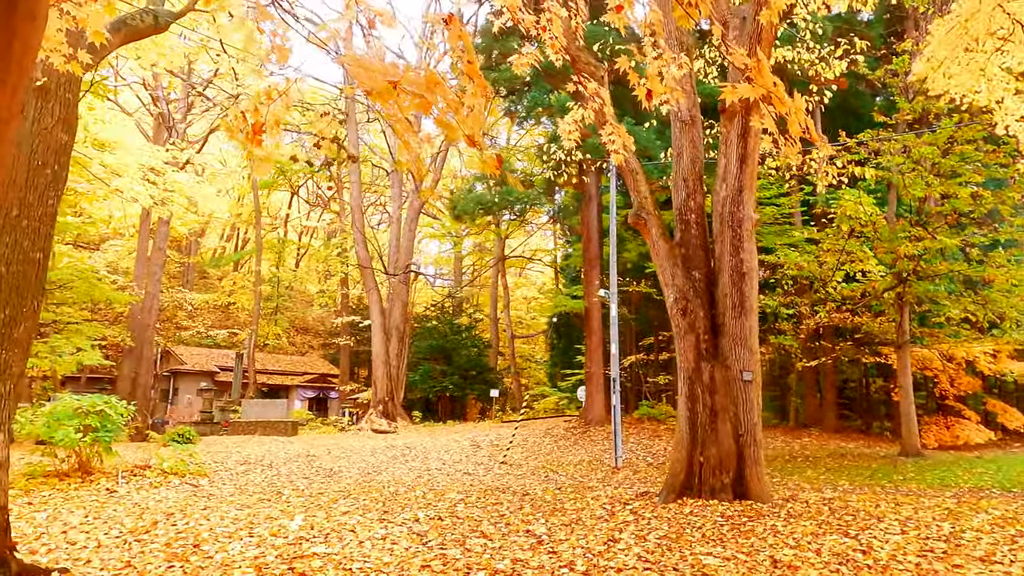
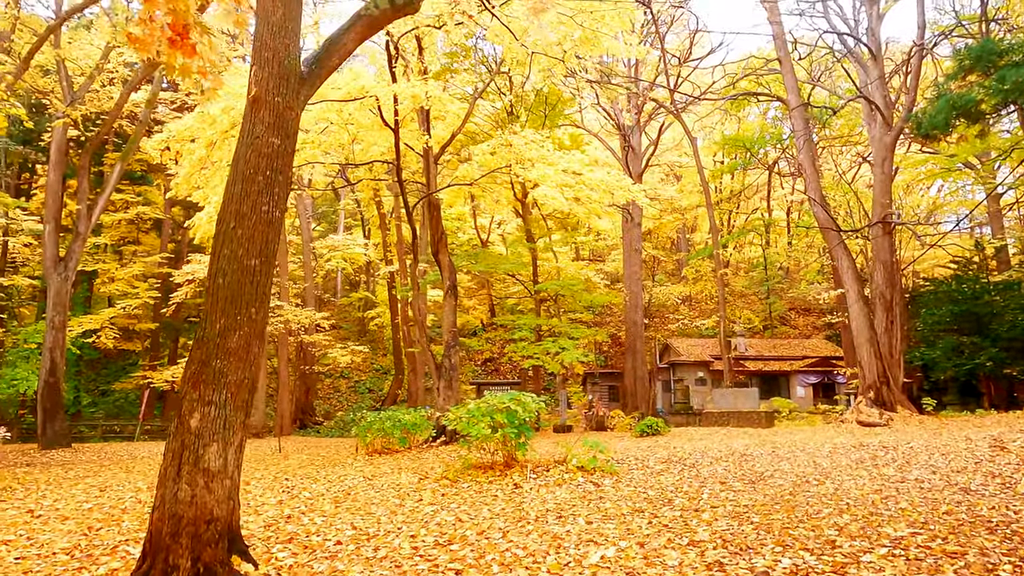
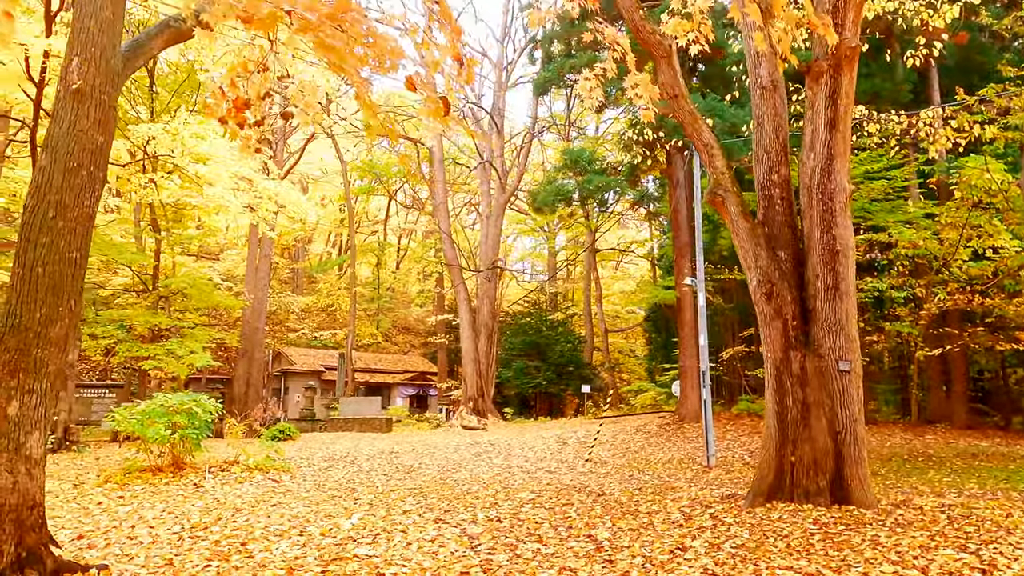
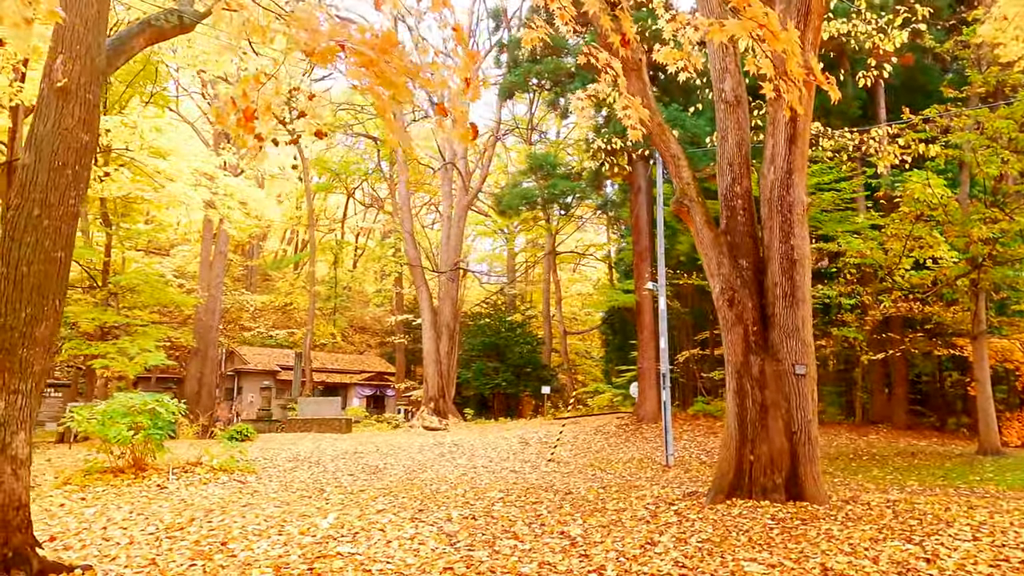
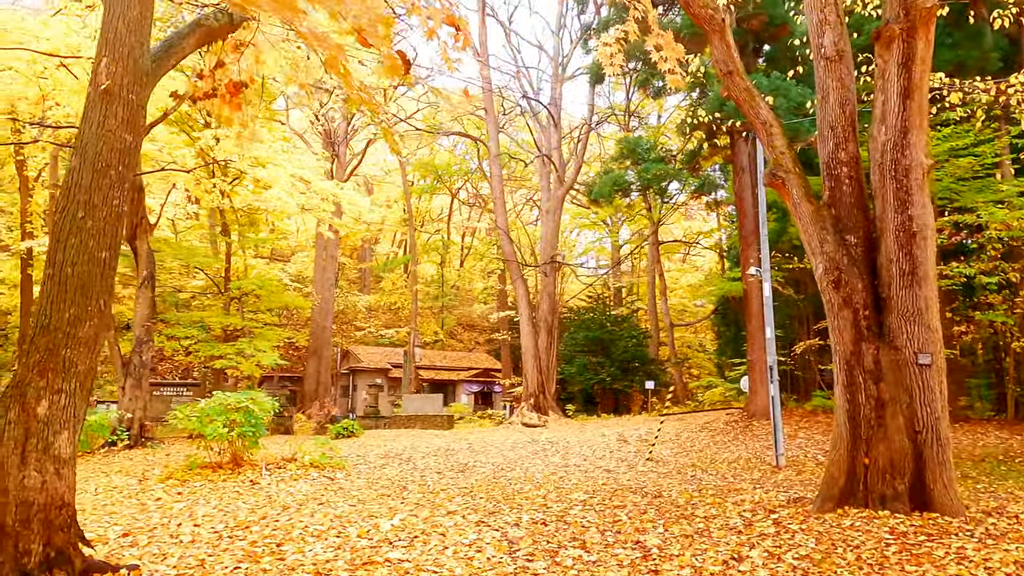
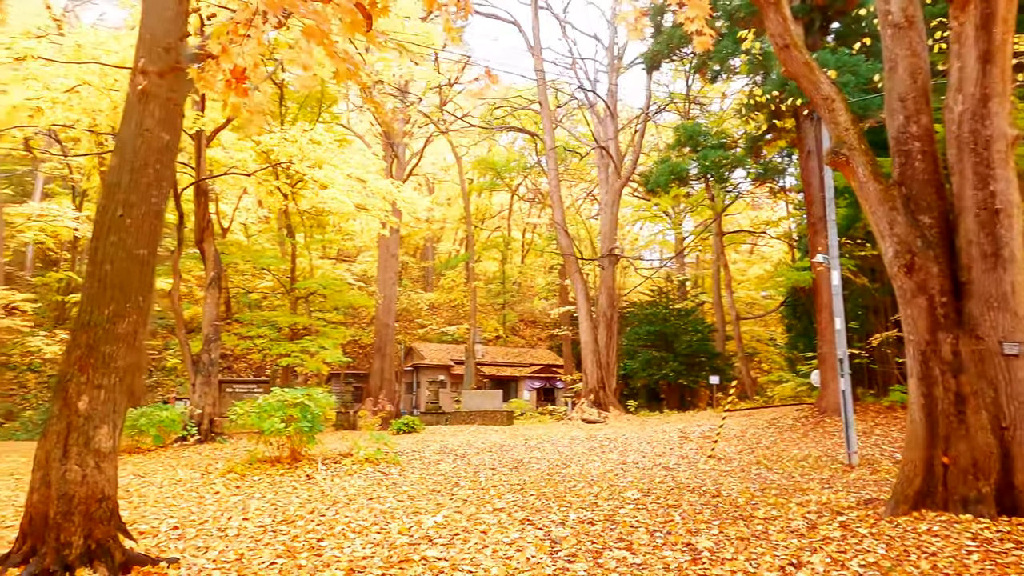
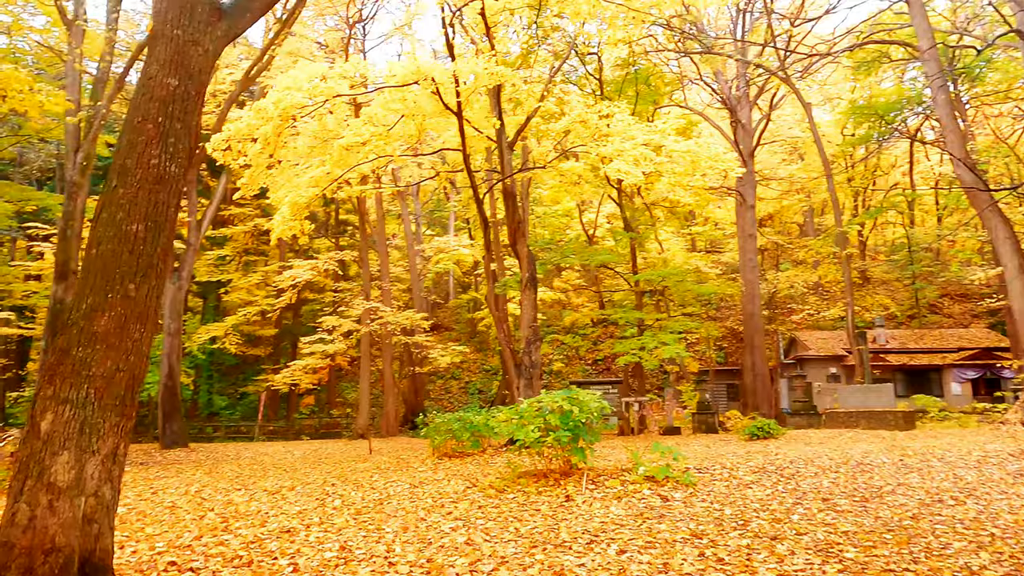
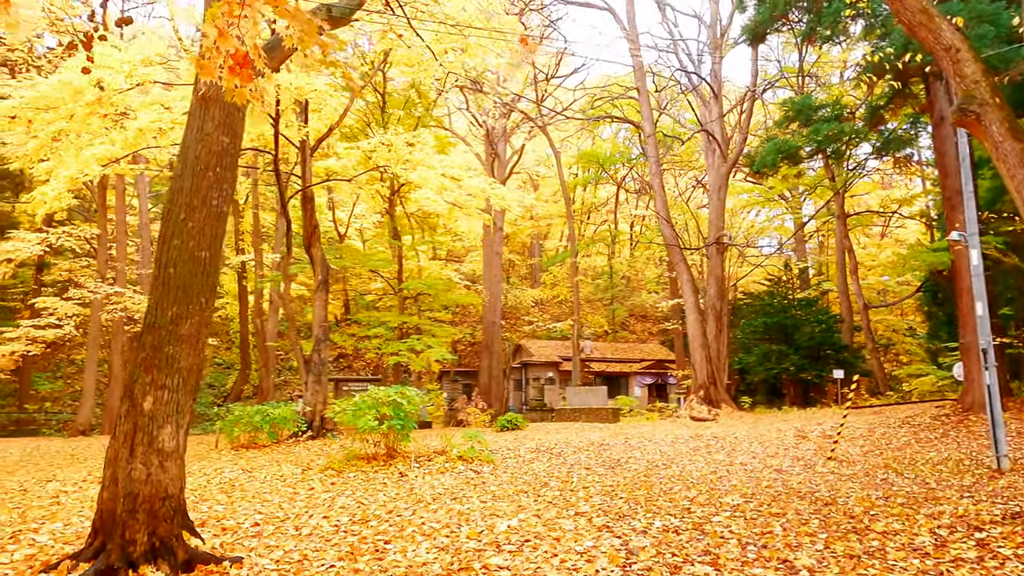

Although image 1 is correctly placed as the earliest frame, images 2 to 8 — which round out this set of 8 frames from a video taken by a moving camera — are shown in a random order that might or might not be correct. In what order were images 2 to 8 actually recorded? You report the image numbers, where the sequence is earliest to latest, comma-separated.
4, 3, 5, 6, 8, 2, 7
